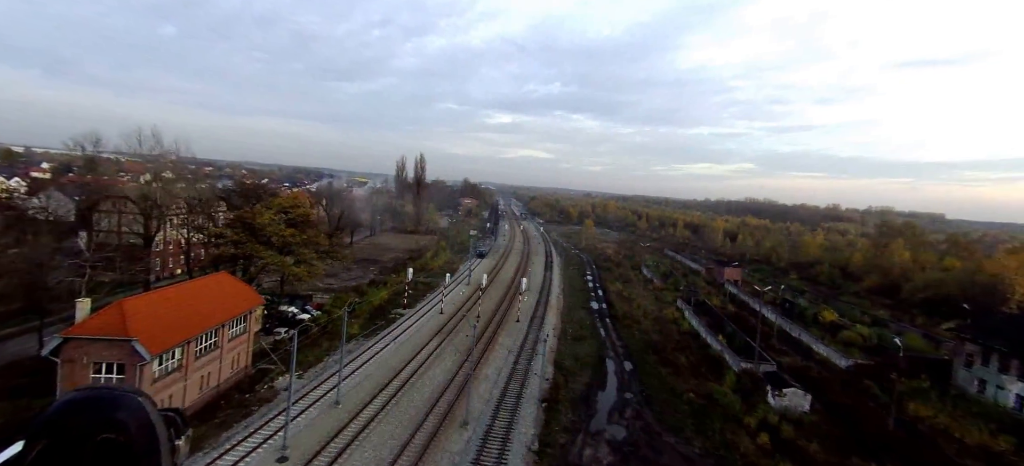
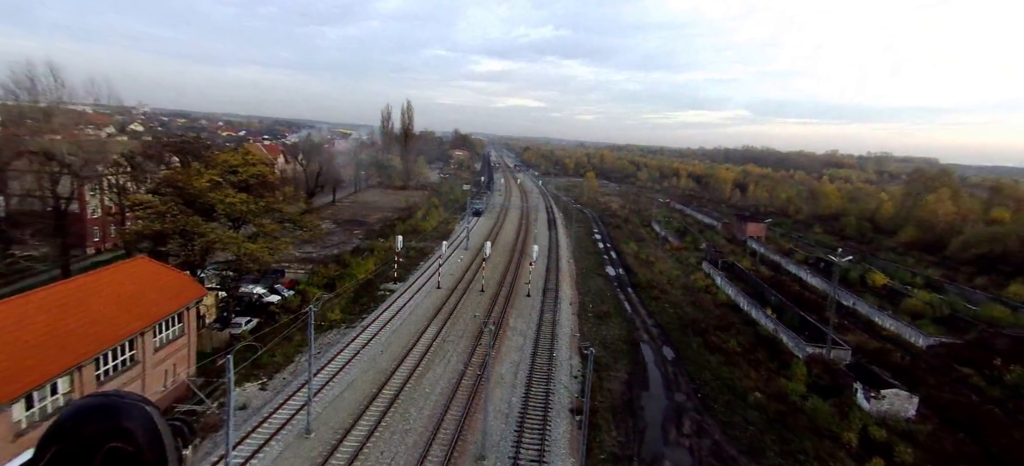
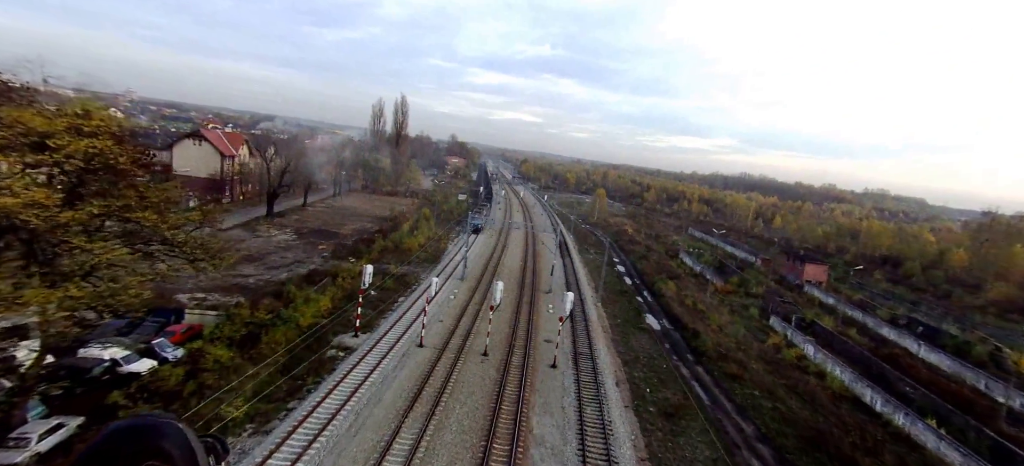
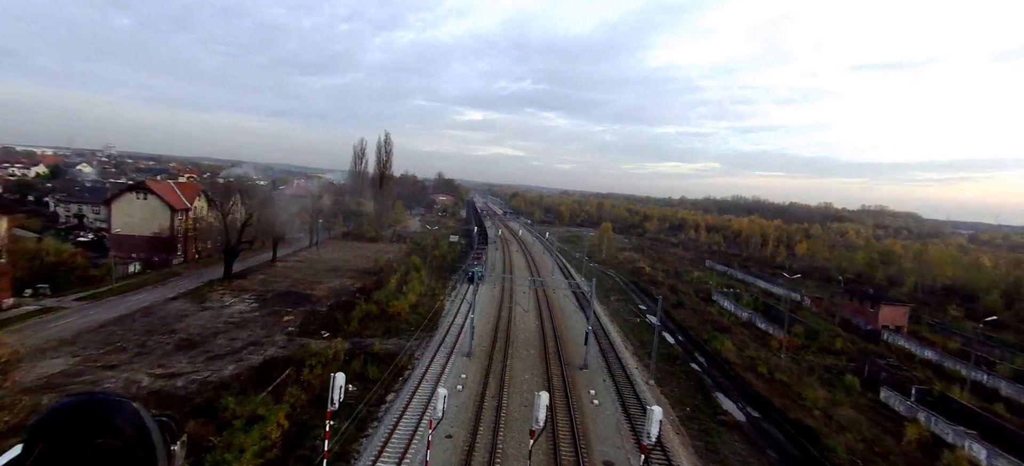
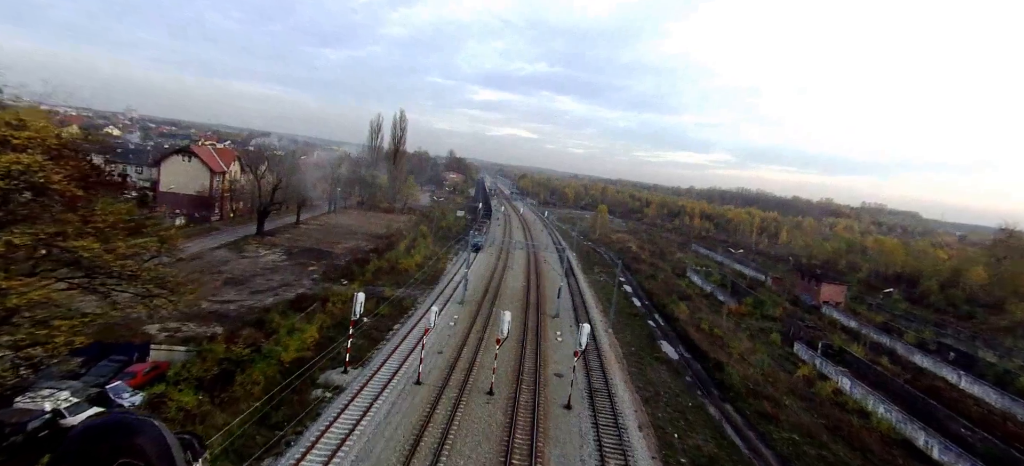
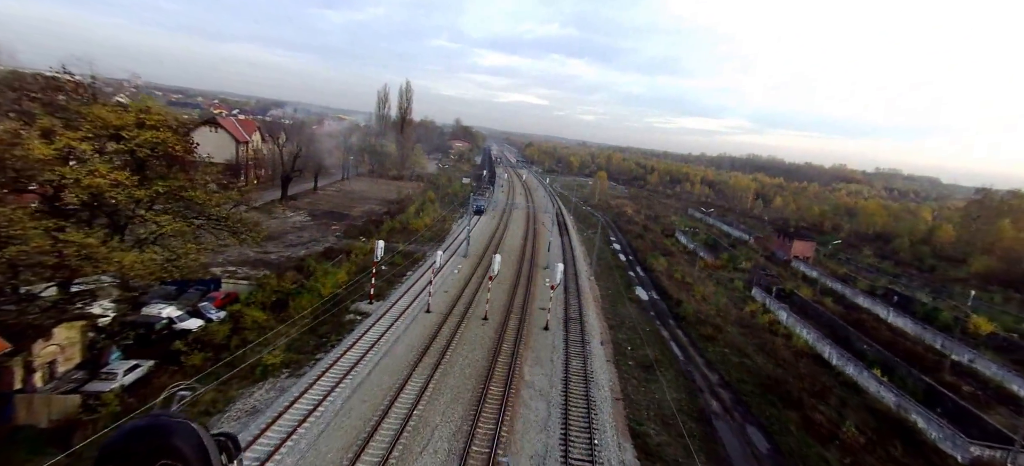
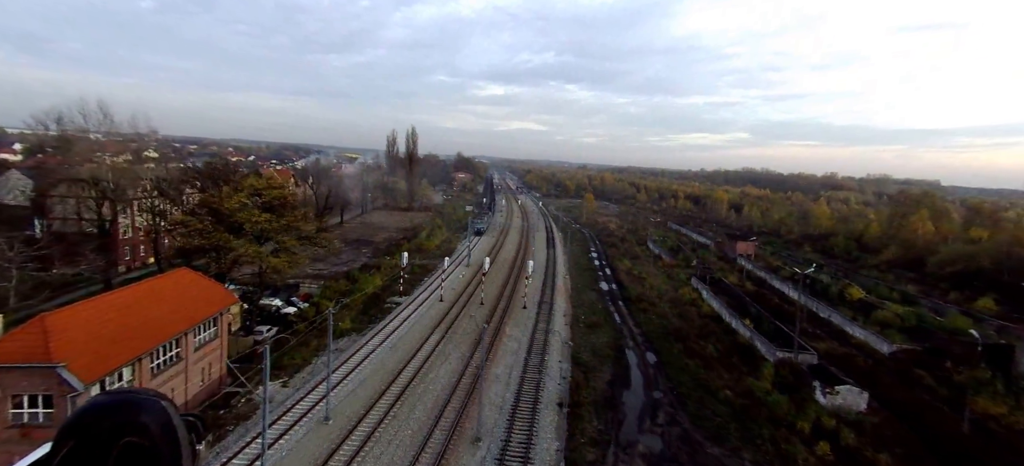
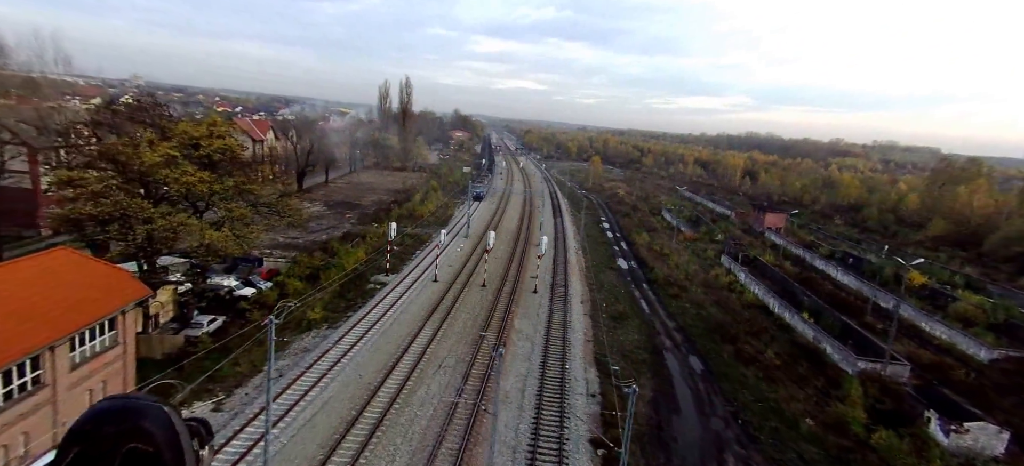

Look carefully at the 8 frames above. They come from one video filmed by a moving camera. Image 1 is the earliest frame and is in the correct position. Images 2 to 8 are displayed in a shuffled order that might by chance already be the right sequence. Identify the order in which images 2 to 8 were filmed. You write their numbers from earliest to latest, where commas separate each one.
7, 2, 8, 6, 3, 5, 4
